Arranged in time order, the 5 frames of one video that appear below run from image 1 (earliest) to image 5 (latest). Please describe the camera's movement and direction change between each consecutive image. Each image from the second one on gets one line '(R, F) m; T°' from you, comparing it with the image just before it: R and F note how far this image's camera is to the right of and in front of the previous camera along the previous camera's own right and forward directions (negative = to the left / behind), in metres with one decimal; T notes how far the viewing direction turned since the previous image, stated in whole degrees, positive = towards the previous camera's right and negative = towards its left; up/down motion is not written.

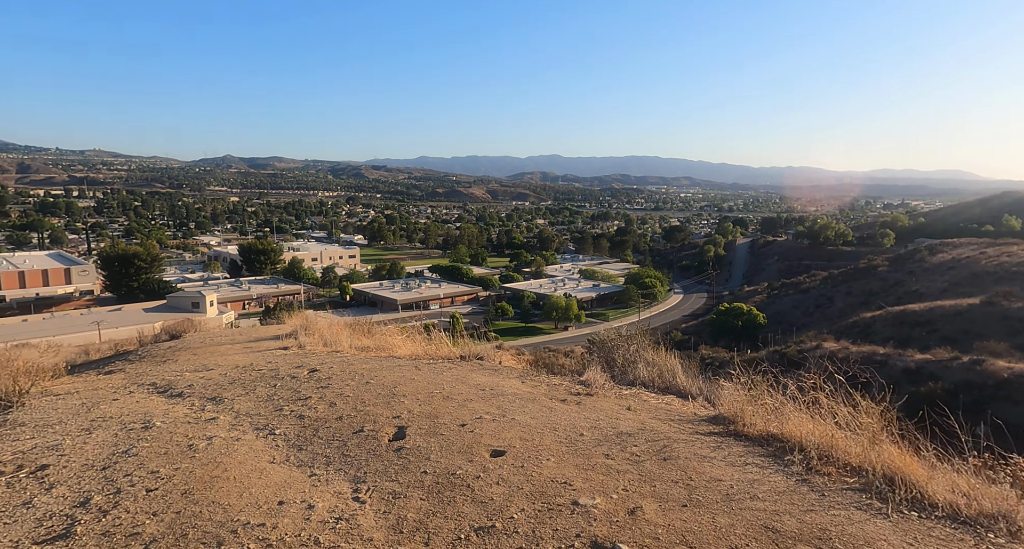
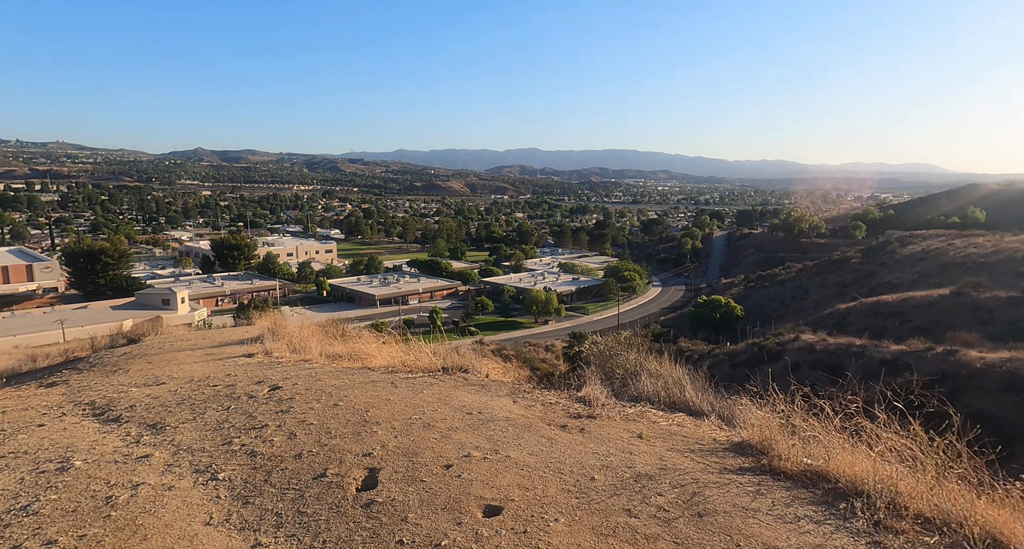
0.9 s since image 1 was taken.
(0.0, +0.4) m; +2°
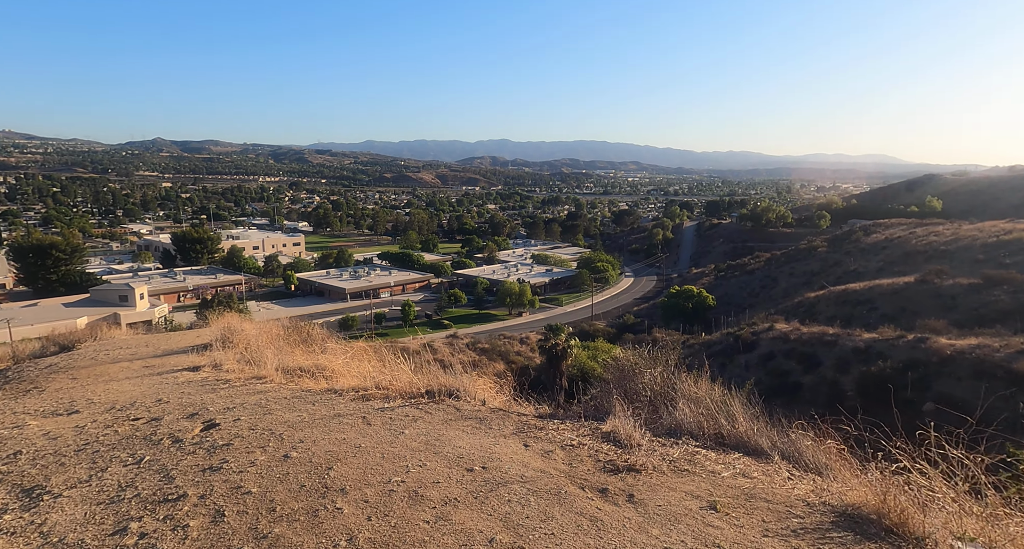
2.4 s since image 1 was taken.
(-0.1, +0.6) m; +2°
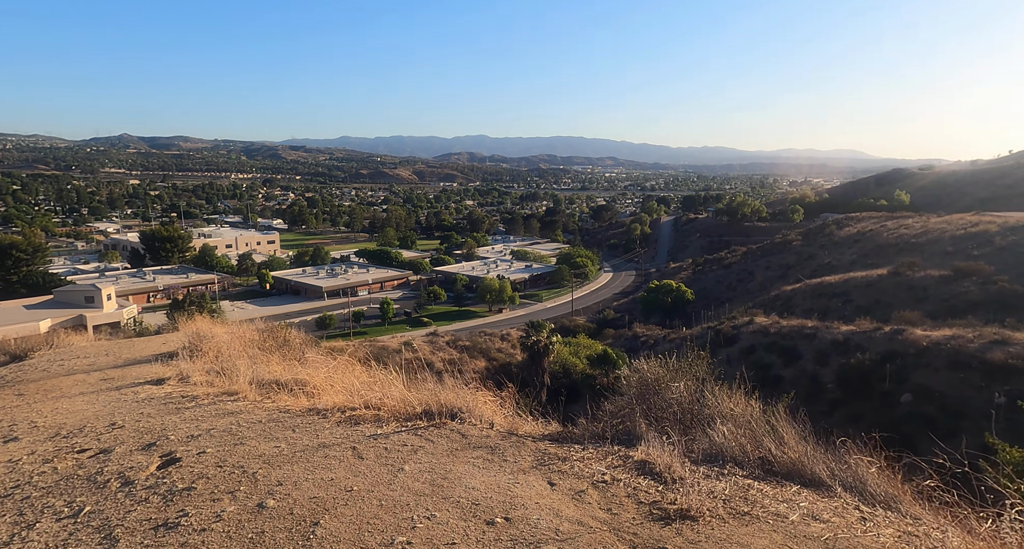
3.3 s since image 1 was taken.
(-0.1, +0.3) m; +2°
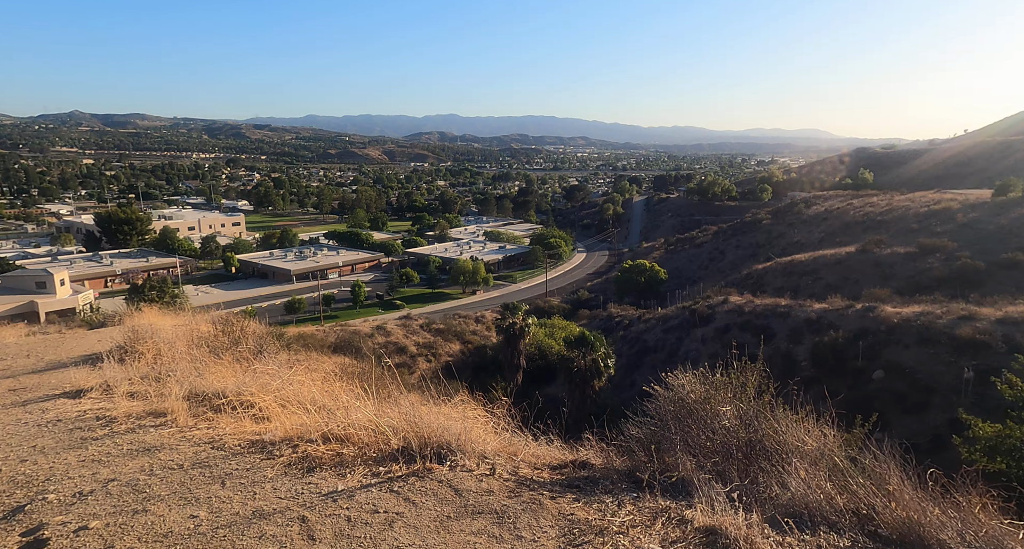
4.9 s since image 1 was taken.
(-0.1, +0.5) m; +2°
